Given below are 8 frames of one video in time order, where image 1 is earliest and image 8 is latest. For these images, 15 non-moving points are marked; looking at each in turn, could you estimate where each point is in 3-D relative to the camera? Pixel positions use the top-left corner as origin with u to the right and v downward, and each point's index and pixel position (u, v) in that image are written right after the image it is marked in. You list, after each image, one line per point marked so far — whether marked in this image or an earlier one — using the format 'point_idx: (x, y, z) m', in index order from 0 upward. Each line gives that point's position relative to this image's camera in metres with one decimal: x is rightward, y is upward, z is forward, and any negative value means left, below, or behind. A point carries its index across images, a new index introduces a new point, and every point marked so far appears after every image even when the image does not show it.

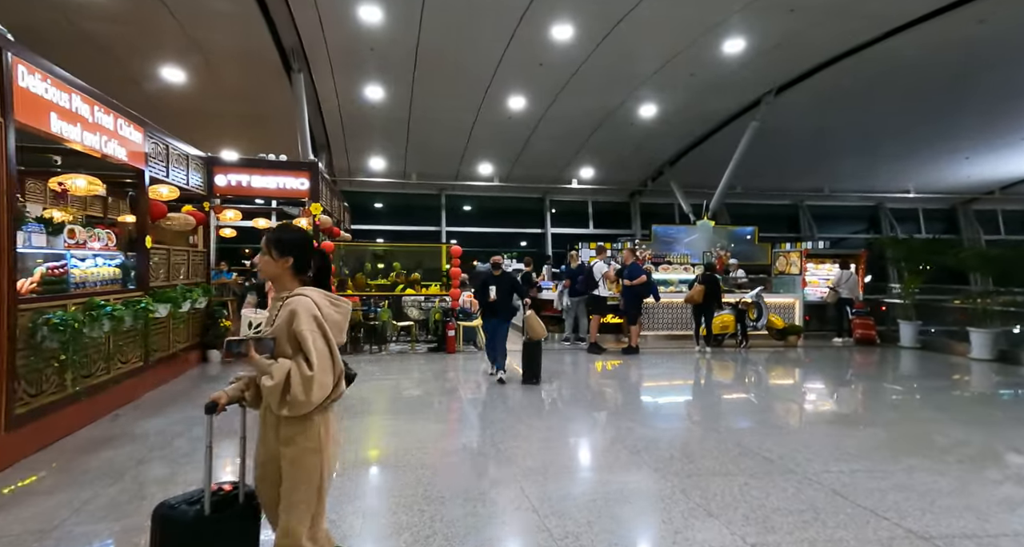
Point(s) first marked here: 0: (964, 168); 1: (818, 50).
0: (+10.1, +2.4, +13.5) m
1: (+3.5, +2.8, +7.4) m
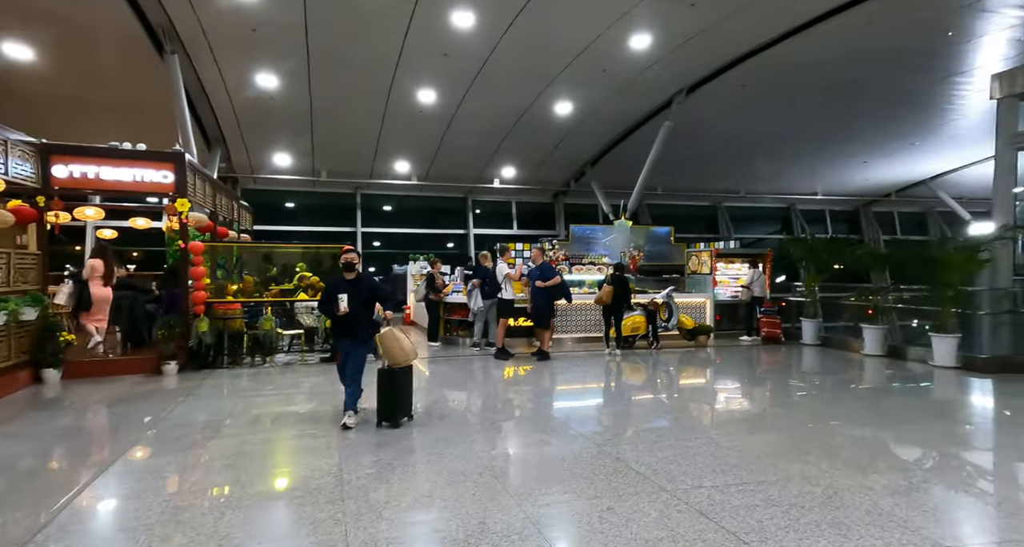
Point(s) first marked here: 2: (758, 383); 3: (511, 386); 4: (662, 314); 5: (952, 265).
0: (+8.3, +2.4, +14.3) m
1: (+2.5, +2.8, +7.6) m
2: (+2.6, -1.2, +6.4) m
3: (0.0, -1.0, +5.4) m
4: (+1.9, -0.5, +7.7) m
5: (+5.1, +0.1, +7.5) m
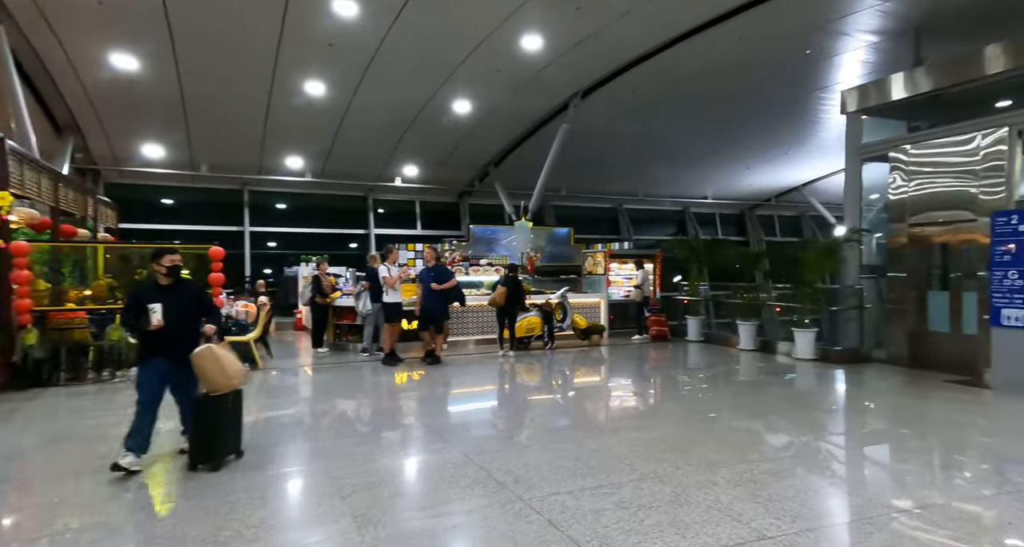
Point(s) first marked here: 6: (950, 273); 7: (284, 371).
0: (+6.0, +2.5, +15.3) m
1: (+1.2, +2.8, +7.8) m
2: (+1.5, -1.2, +6.6) m
3: (-1.0, -1.0, +5.3) m
4: (+0.6, -0.5, +7.9) m
5: (+3.8, +0.1, +8.1) m
6: (+5.6, 0.0, +8.0) m
7: (-2.3, -1.0, +6.1) m
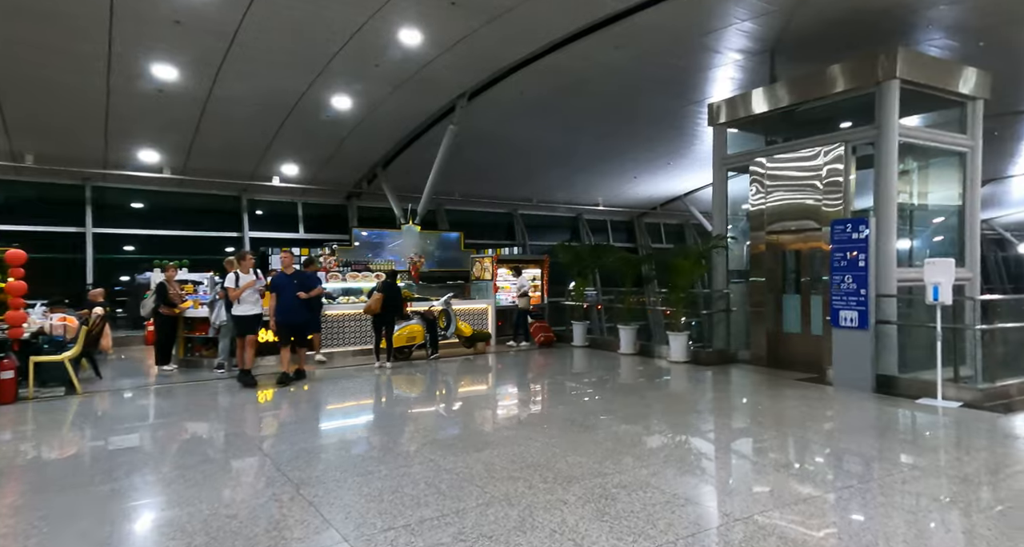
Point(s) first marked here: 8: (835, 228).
0: (+3.2, +2.3, +16.0) m
1: (-0.3, +2.7, +7.7) m
2: (+0.2, -1.2, +6.6) m
3: (-2.0, -1.1, +4.9) m
4: (-0.9, -0.6, +7.7) m
5: (+2.3, +0.1, +8.4) m
6: (+4.0, -0.1, +8.7) m
7: (-3.4, -1.0, +5.4) m
8: (+3.8, +0.6, +7.4) m
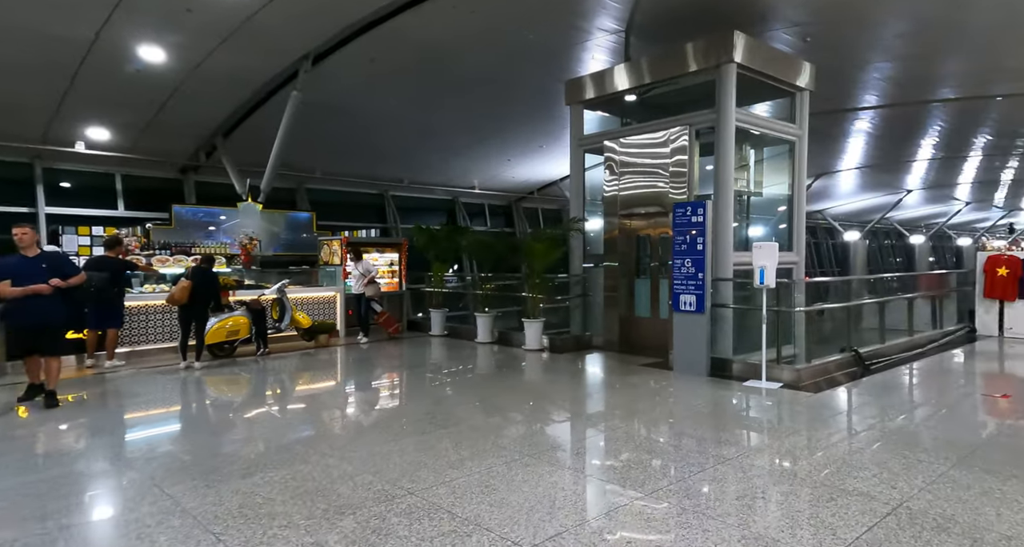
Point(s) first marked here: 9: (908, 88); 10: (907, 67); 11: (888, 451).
0: (-0.2, +2.8, +15.8) m
1: (-2.0, +2.9, +7.0) m
2: (-1.4, -1.1, +6.1) m
3: (-3.1, -1.0, +4.0) m
4: (-2.6, -0.4, +7.0) m
5: (+0.4, +0.3, +8.3) m
6: (+2.0, +0.2, +8.9) m
7: (-4.6, -0.9, +4.3) m
8: (+2.0, +0.8, +7.6) m
9: (+7.9, +3.6, +12.0) m
10: (+6.9, +3.6, +10.6) m
11: (+2.7, -1.4, +4.4) m
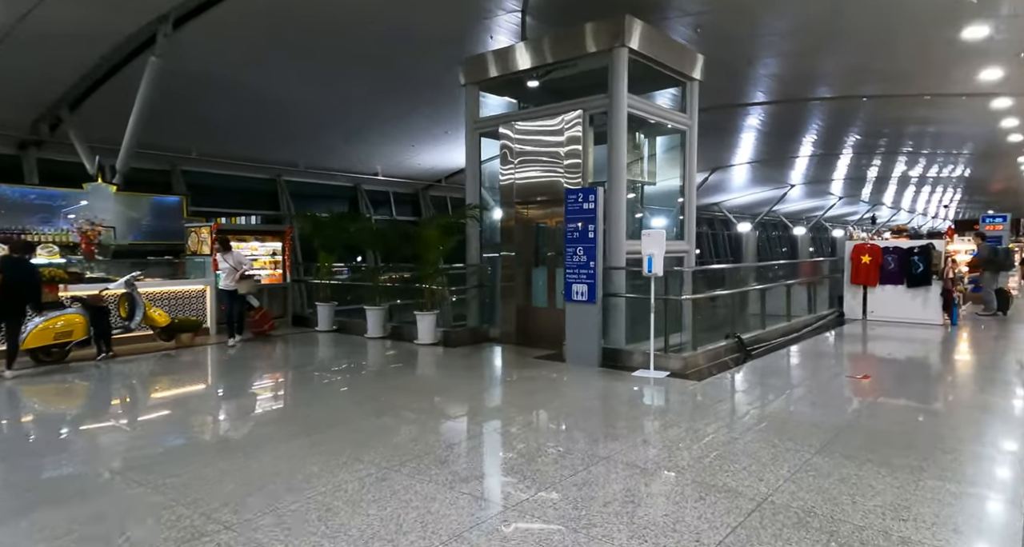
0: (-2.7, +3.0, +15.3) m
1: (-3.2, +3.0, +6.3) m
2: (-2.4, -1.0, +5.6) m
3: (-3.9, -0.9, +3.3) m
4: (-3.8, -0.3, +6.3) m
5: (-1.1, +0.4, +8.0) m
6: (+0.5, +0.3, +8.8) m
7: (-5.4, -0.9, +3.3) m
8: (+0.7, +0.9, +7.5) m
9: (+5.8, +3.9, +12.7) m
10: (+5.1, +3.8, +11.1) m
11: (+1.8, -1.3, +4.5) m
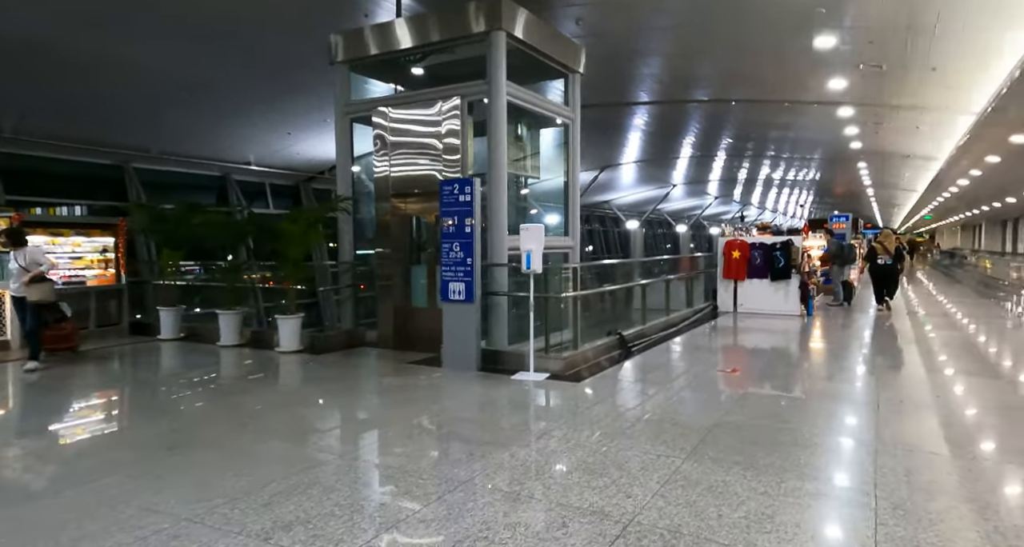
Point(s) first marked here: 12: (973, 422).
0: (-5.5, +3.1, +14.1) m
1: (-4.5, +3.0, +5.2) m
2: (-3.5, -1.0, +4.7) m
3: (-4.5, -1.0, +2.1) m
4: (-5.0, -0.4, +5.1) m
5: (-2.6, +0.4, +7.2) m
6: (-1.2, +0.3, +8.3) m
7: (-6.1, -0.9, +1.9) m
8: (-0.8, +0.9, +7.1) m
9: (+3.4, +4.0, +13.1) m
10: (+2.9, +3.9, +11.4) m
11: (+0.8, -1.3, +4.4) m
12: (+4.3, -1.4, +5.8) m
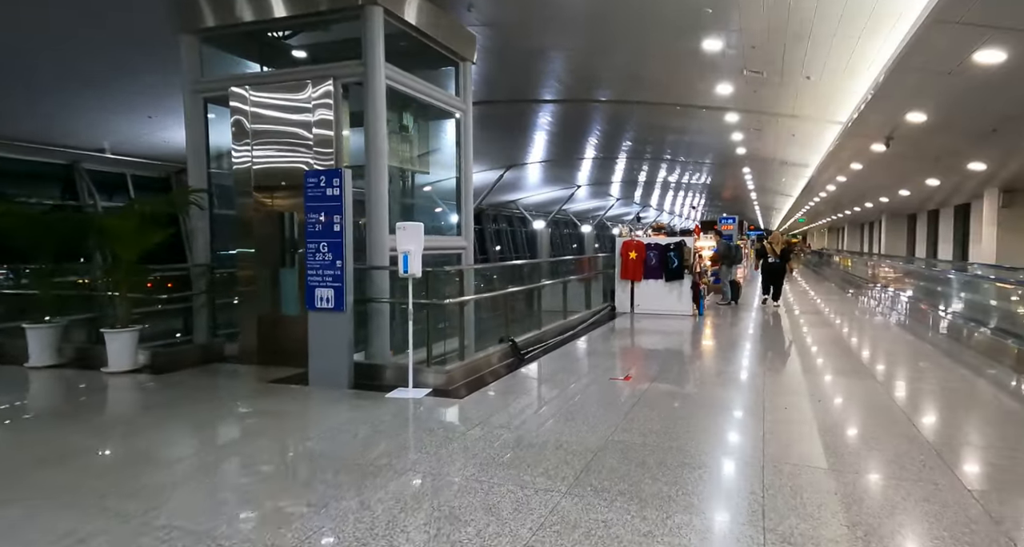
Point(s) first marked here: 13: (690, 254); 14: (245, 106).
0: (-7.8, +3.0, +12.5) m
1: (-5.4, +2.9, +3.8) m
2: (-4.4, -1.1, +3.4) m
3: (-5.0, -1.0, +0.8) m
4: (-5.9, -0.4, +3.6) m
5: (-3.9, +0.3, +6.1) m
6: (-2.7, +0.3, +7.4) m
7: (-6.5, -1.0, +0.3) m
8: (-2.1, +0.9, +6.2) m
9: (+1.1, +3.9, +12.7) m
10: (+0.9, +3.8, +11.0) m
11: (0.0, -1.3, +3.8) m
12: (+3.2, -1.4, +5.7) m
13: (+3.8, +0.4, +13.1) m
14: (-3.2, +1.9, +7.4) m
